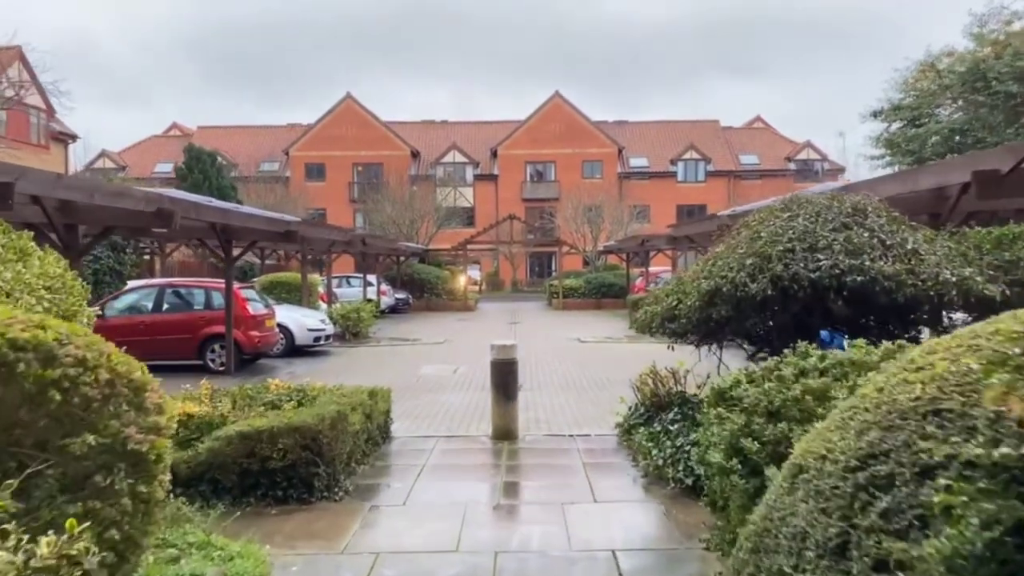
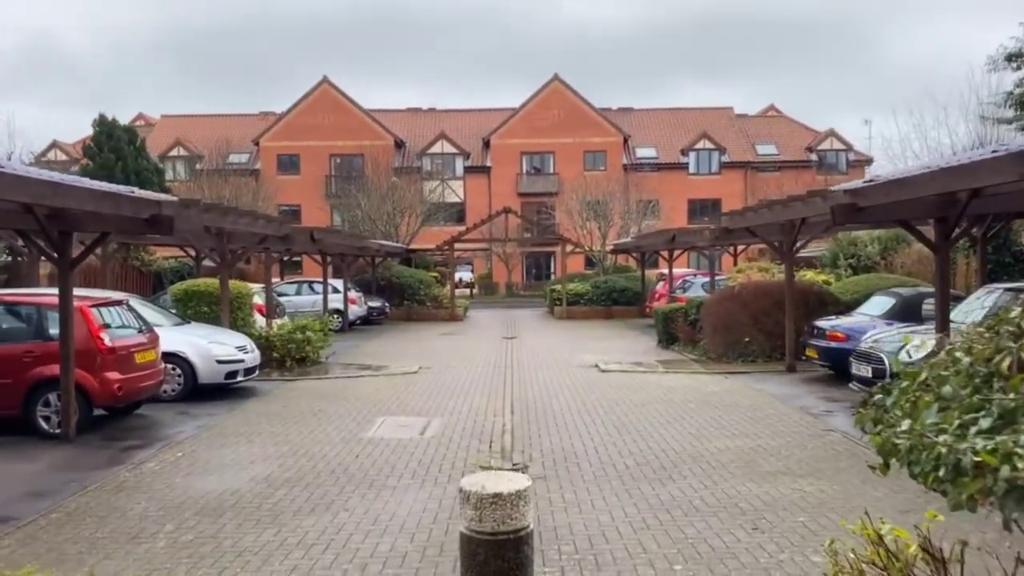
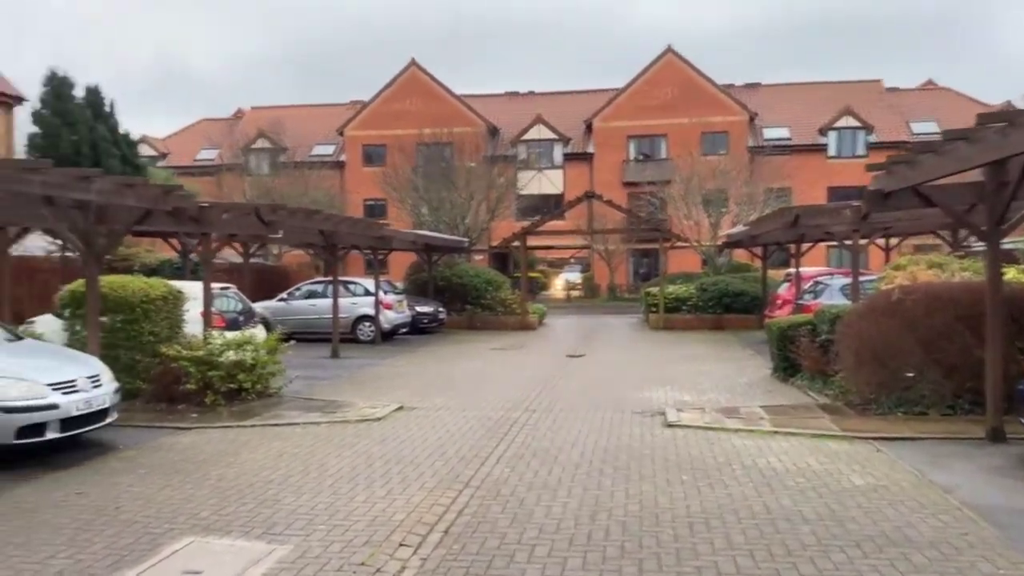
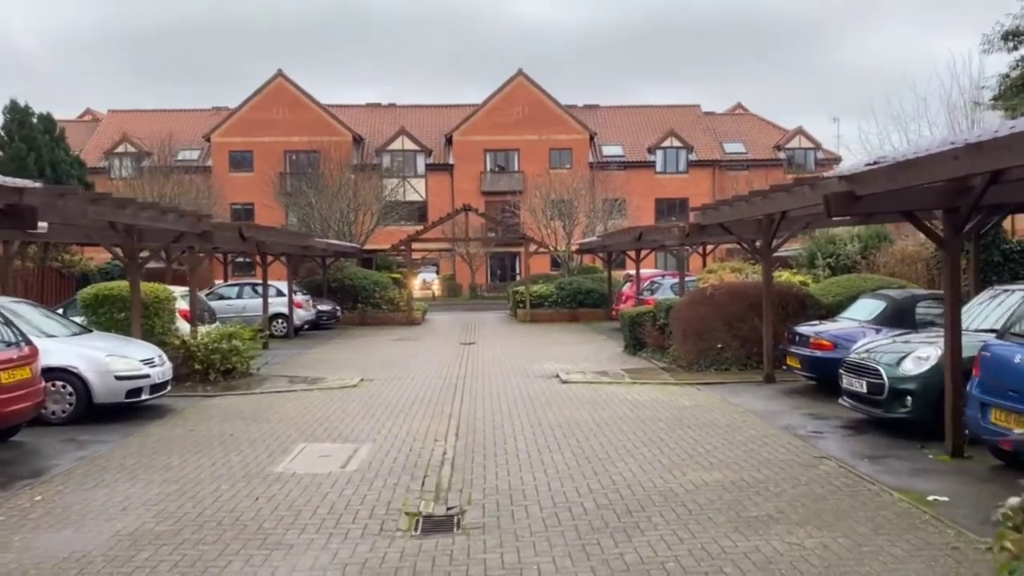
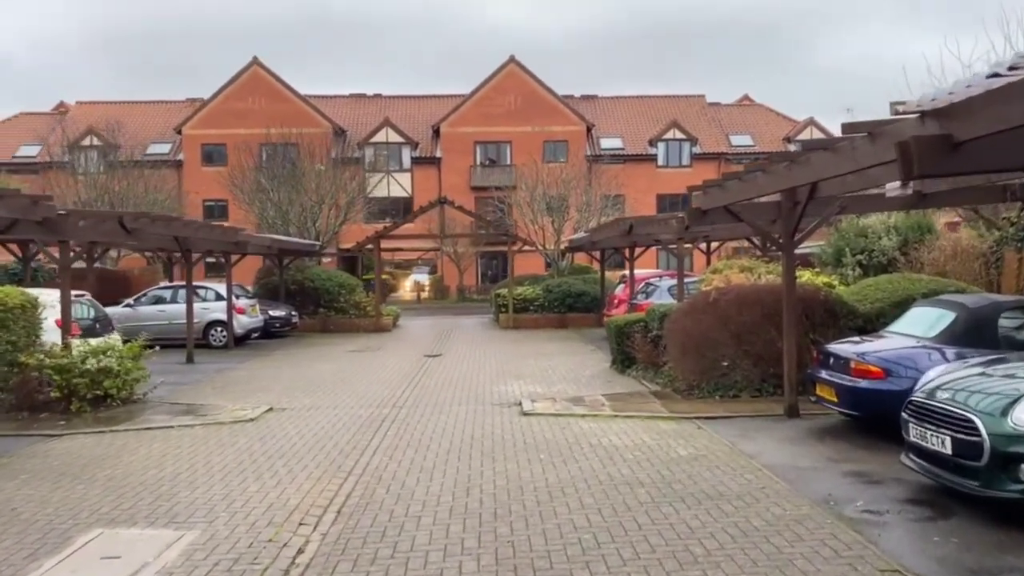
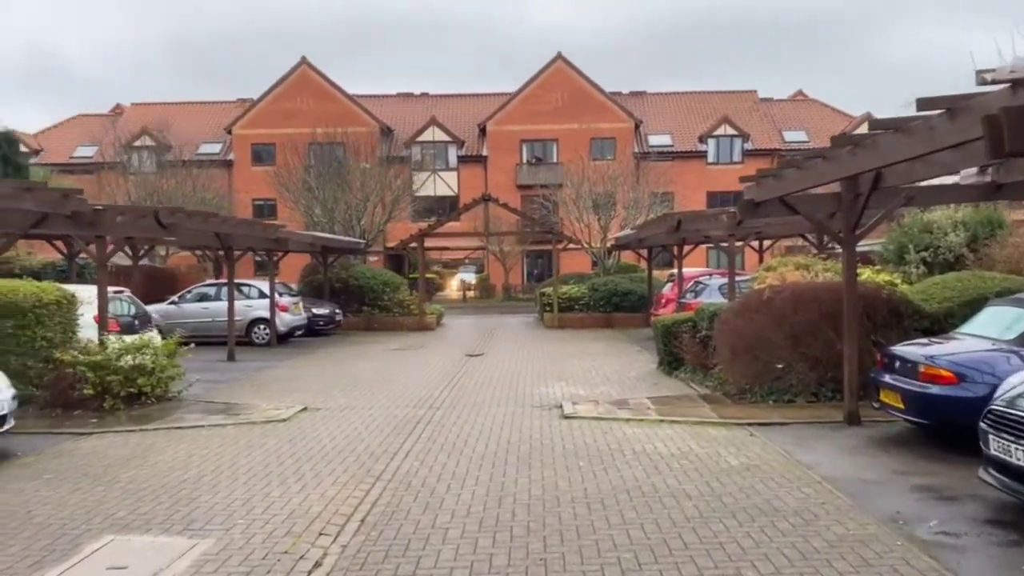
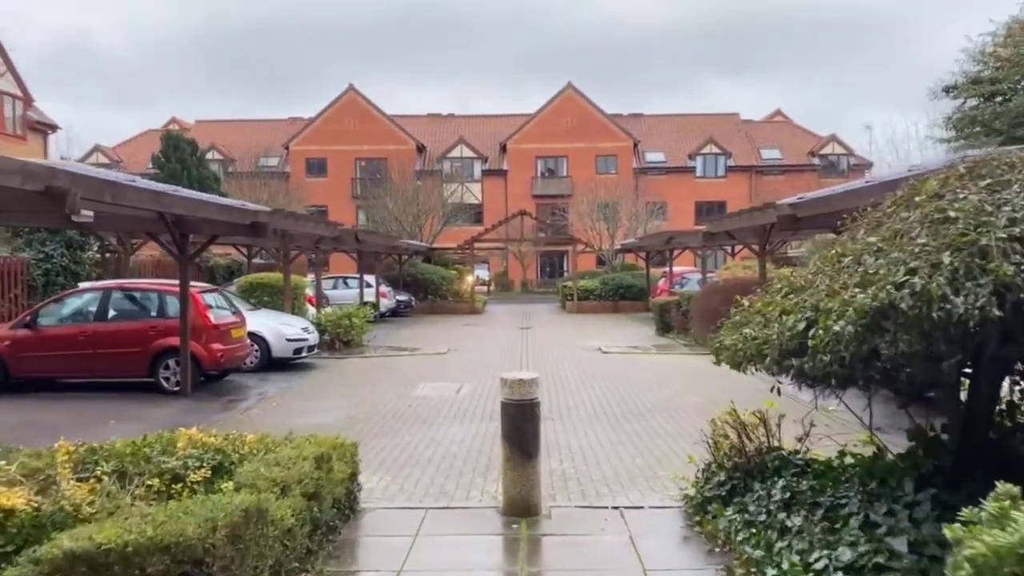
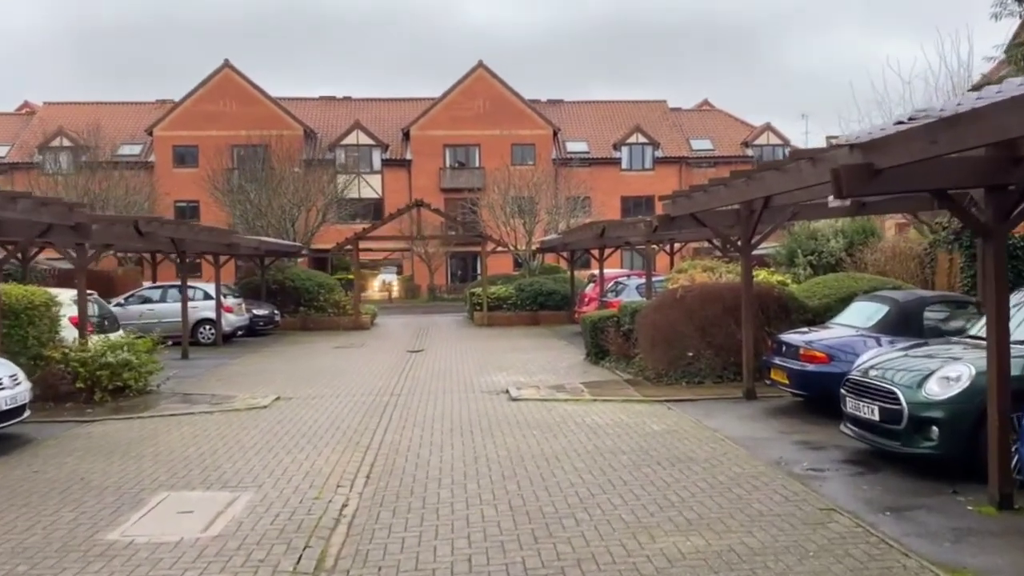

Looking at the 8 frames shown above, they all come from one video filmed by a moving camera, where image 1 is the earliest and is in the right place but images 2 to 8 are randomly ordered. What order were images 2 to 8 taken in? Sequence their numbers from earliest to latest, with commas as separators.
7, 2, 4, 8, 5, 6, 3
